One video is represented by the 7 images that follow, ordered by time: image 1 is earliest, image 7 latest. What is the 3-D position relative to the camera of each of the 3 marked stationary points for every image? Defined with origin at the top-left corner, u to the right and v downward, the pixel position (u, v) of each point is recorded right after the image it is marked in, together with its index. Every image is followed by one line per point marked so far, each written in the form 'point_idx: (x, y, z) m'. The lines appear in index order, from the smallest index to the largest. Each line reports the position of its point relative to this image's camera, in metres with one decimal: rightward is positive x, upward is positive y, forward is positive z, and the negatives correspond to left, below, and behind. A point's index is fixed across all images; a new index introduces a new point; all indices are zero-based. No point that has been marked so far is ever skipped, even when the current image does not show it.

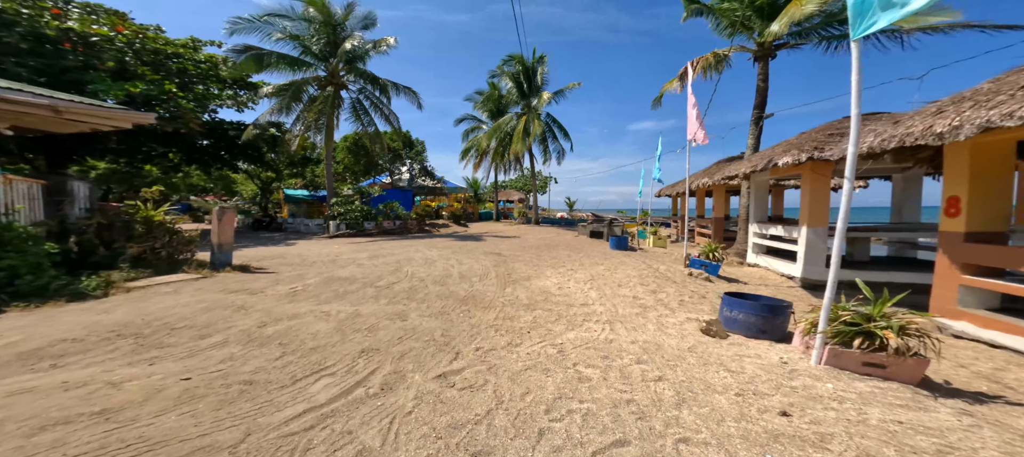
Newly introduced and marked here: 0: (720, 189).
0: (+8.6, +1.7, +15.0) m
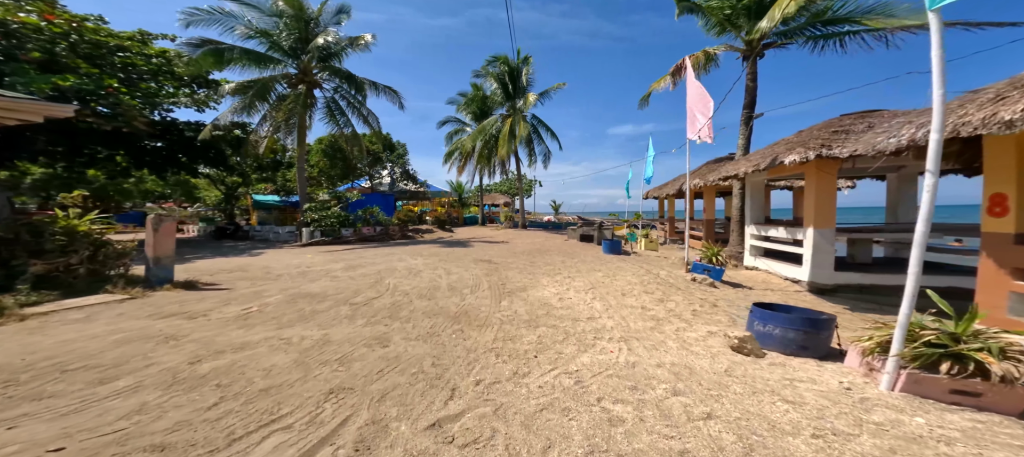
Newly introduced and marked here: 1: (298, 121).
0: (+8.1, +1.6, +14.7) m
1: (-9.1, +4.2, +15.2) m
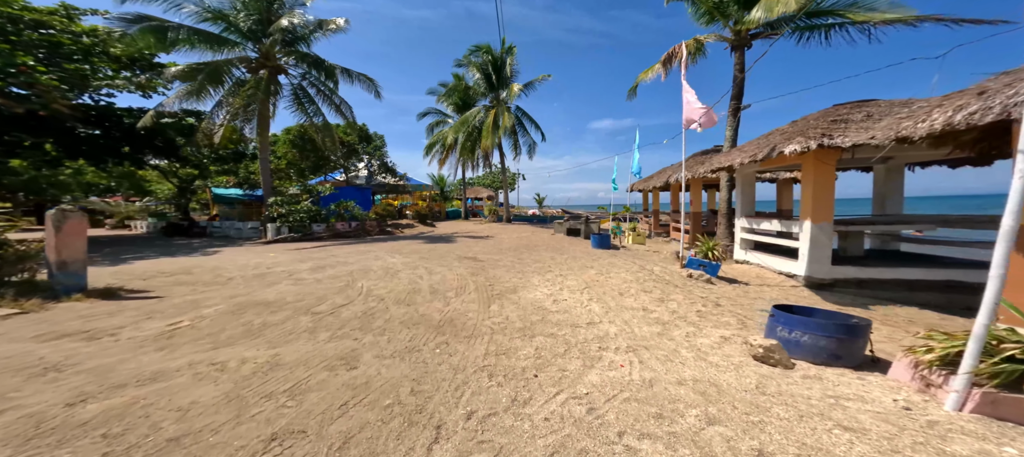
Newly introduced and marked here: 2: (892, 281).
0: (+7.4, +1.9, +14.5) m
1: (-9.8, +4.4, +13.9) m
2: (+7.2, -1.0, +6.9) m
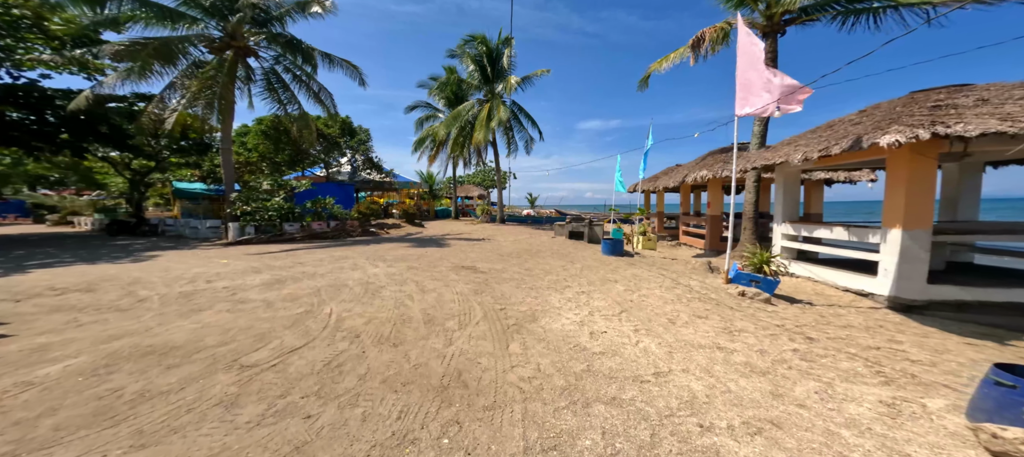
0: (+7.4, +1.7, +13.2) m
1: (-9.8, +4.4, +12.0) m
2: (+7.5, -1.2, +5.6) m
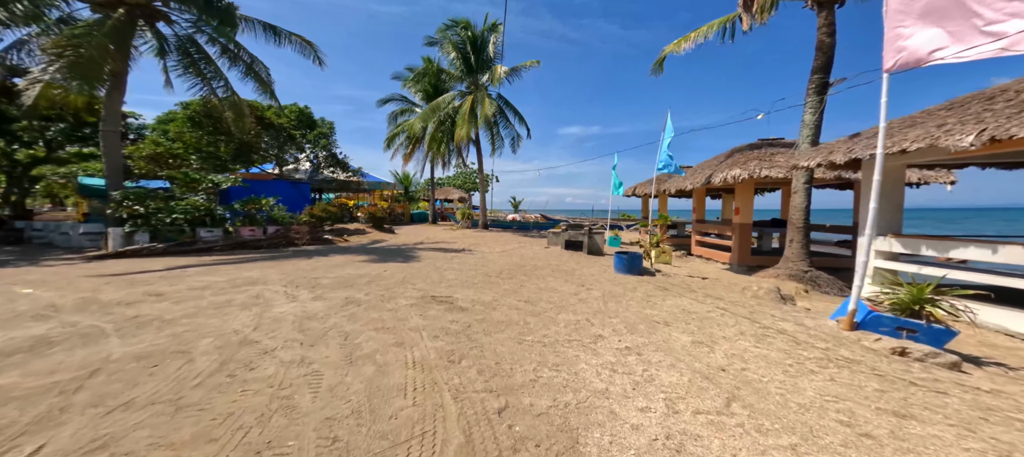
0: (+7.1, +1.3, +10.9) m
1: (-10.0, +4.2, +8.7) m
2: (+7.5, -1.3, +3.3) m
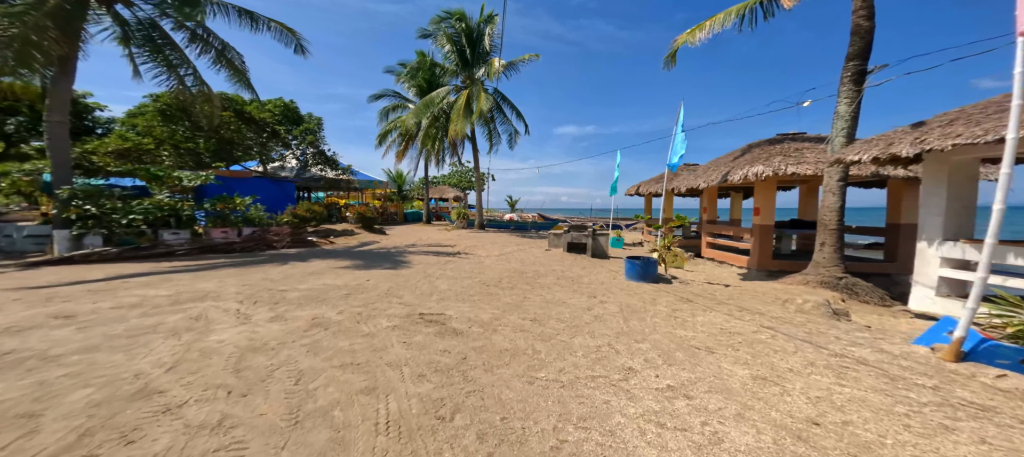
0: (+7.1, +1.3, +10.0) m
1: (-10.0, +4.2, +7.6) m
2: (+7.6, -1.4, +2.4) m
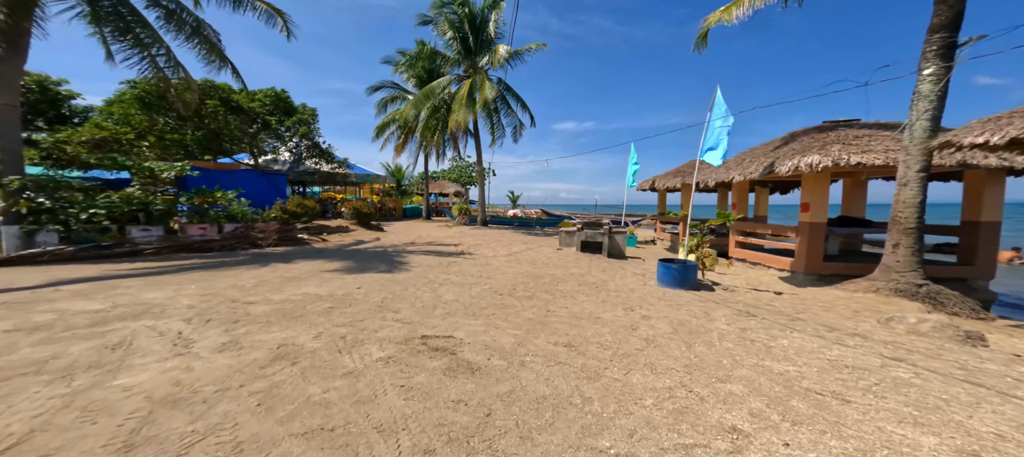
0: (+7.4, +1.3, +8.7) m
1: (-9.6, +4.3, +6.5) m
2: (+8.0, -1.4, +1.1) m
